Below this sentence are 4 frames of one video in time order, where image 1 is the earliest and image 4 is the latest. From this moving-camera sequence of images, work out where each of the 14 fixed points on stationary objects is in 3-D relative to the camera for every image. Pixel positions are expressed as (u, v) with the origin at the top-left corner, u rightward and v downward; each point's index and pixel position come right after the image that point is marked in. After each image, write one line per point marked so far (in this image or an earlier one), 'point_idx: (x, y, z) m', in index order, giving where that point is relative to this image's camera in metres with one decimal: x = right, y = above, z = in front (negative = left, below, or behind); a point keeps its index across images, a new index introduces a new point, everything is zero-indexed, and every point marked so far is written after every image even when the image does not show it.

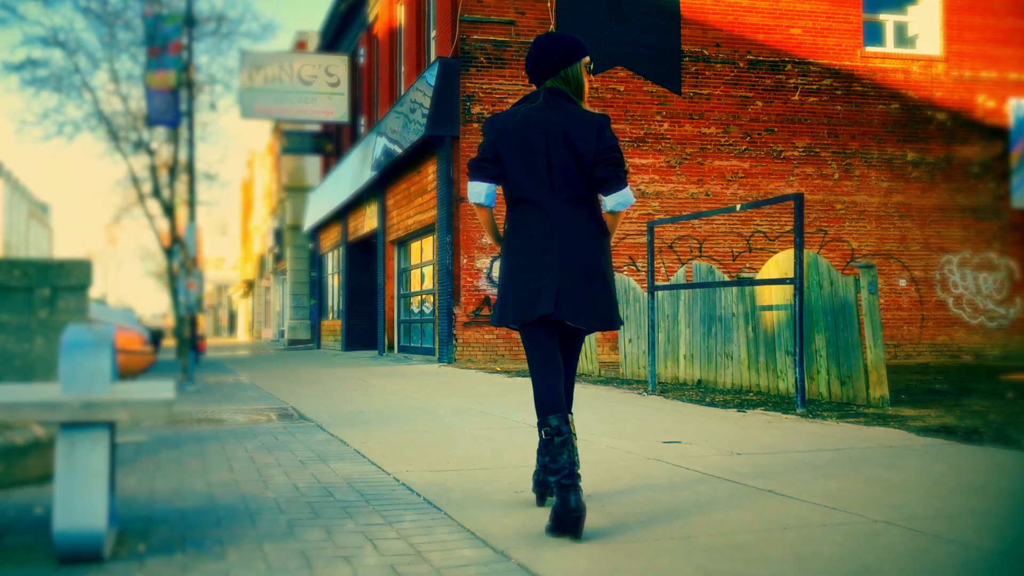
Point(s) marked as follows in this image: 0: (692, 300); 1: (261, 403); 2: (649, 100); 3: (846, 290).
0: (+1.8, -0.1, +9.7) m
1: (-2.2, -1.0, +8.6) m
2: (+2.3, +3.1, +16.5) m
3: (+2.5, 0.0, +7.4) m
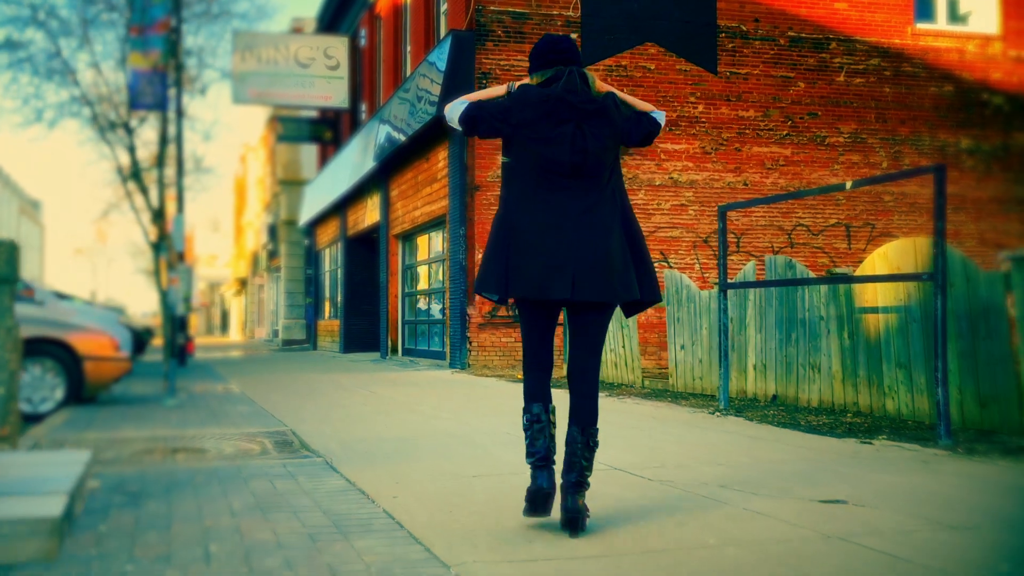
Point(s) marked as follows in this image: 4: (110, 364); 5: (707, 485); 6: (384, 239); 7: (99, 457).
0: (+2.1, -0.1, +8.2) m
1: (-1.8, -1.0, +7.1) m
2: (+2.6, +3.1, +15.0) m
3: (+2.8, 0.0, +5.9) m
4: (-3.8, -0.7, +9.4) m
5: (+0.9, -0.9, +4.4) m
6: (-2.6, +1.0, +19.9) m
7: (-2.3, -1.0, +5.6) m
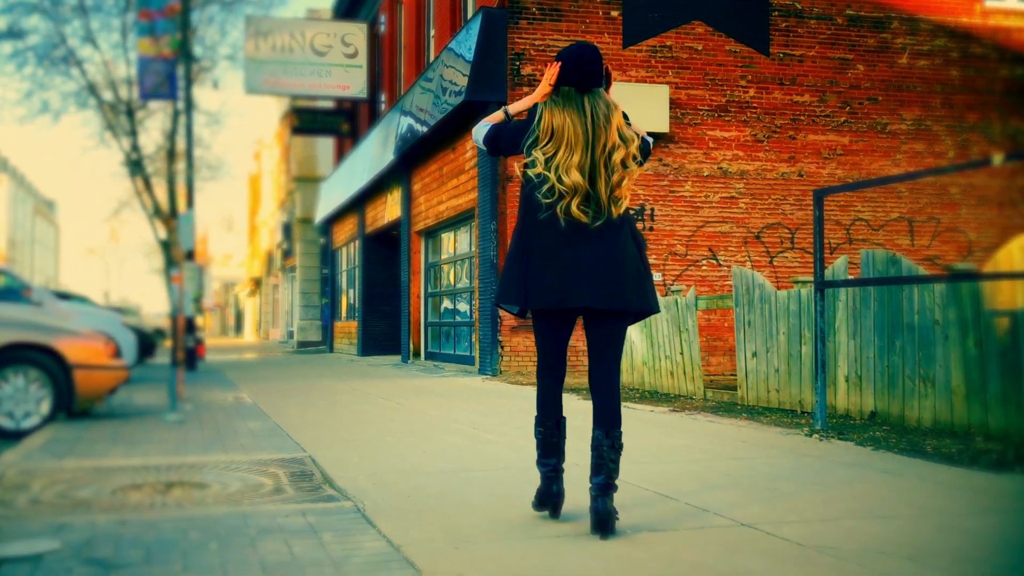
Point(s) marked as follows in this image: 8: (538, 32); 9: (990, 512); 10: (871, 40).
0: (+2.5, -0.1, +7.0) m
1: (-1.5, -1.0, +6.0) m
2: (+3.0, +3.1, +13.8) m
3: (+3.2, 0.0, +4.7) m
4: (-3.4, -0.7, +8.3) m
5: (+1.2, -0.9, +3.3) m
6: (-2.0, +1.0, +18.8) m
7: (-2.0, -0.9, +4.5) m
8: (+0.3, +3.4, +13.1) m
9: (+1.8, -0.9, +3.8) m
10: (+5.2, +3.6, +14.3) m
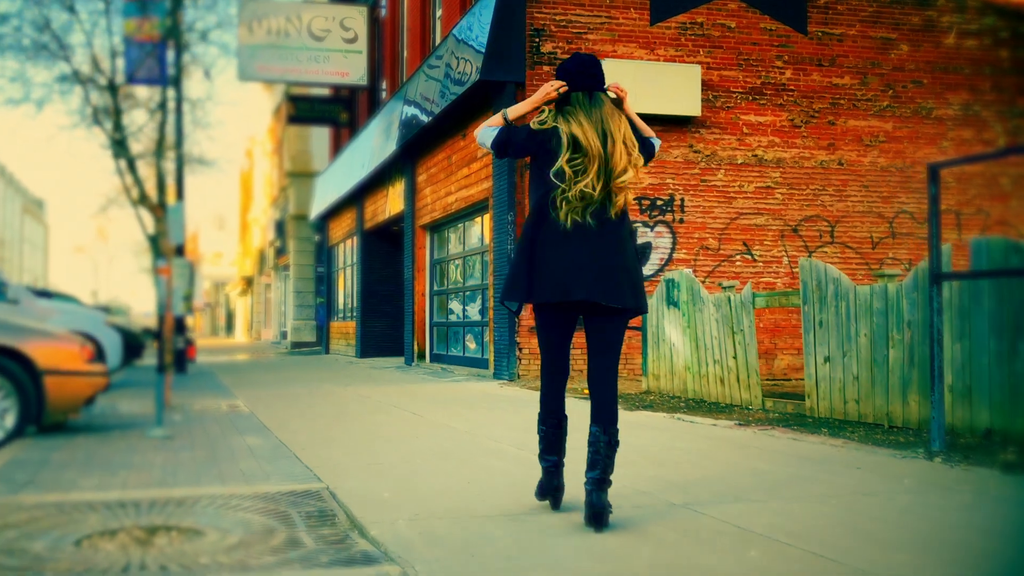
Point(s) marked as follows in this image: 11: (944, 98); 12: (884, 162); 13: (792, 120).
0: (+2.8, -0.1, +6.0) m
1: (-1.2, -0.9, +4.9) m
2: (+3.3, +3.2, +12.8) m
3: (+3.5, 0.0, +3.6) m
4: (-3.1, -0.7, +7.2) m
5: (+1.5, -0.8, +2.2) m
6: (-1.8, +1.0, +17.7) m
7: (-1.7, -0.9, +3.4) m
8: (+0.6, +3.4, +12.0) m
9: (+2.2, -0.8, +2.8) m
10: (+5.4, +3.6, +13.3) m
11: (+5.8, +2.5, +13.3) m
12: (+4.9, +1.7, +13.1) m
13: (+3.6, +2.2, +12.8) m
